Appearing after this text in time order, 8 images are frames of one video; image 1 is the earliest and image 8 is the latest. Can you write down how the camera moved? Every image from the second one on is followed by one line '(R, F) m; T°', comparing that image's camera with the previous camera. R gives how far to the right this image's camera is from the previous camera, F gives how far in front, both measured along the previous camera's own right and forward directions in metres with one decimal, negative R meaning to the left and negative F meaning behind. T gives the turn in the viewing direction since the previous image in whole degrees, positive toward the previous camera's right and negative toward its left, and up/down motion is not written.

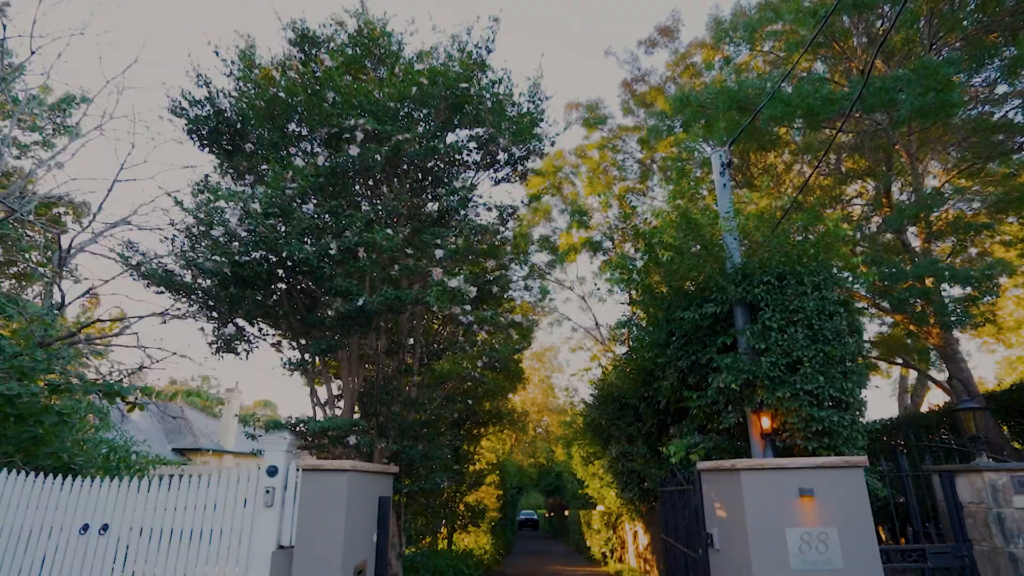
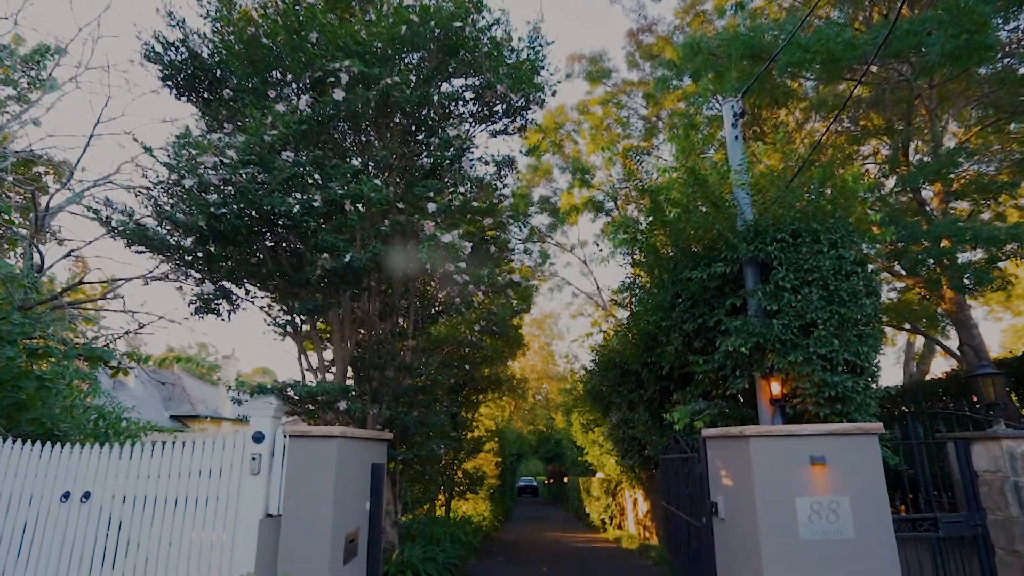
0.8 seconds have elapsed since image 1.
(0.0, +0.4) m; 0°
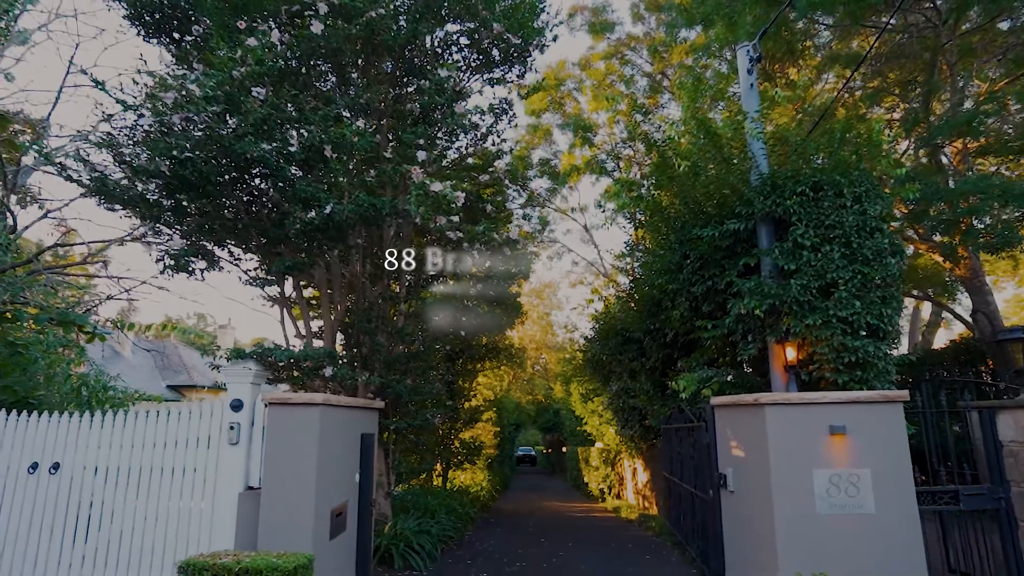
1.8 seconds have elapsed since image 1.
(0.0, +0.5) m; 0°
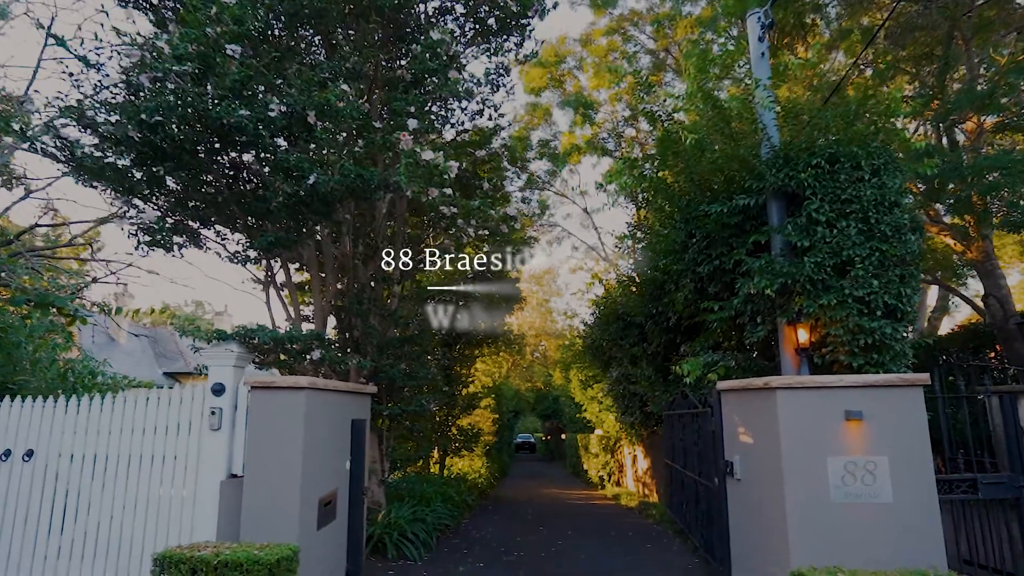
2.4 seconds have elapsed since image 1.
(0.0, +0.4) m; 0°
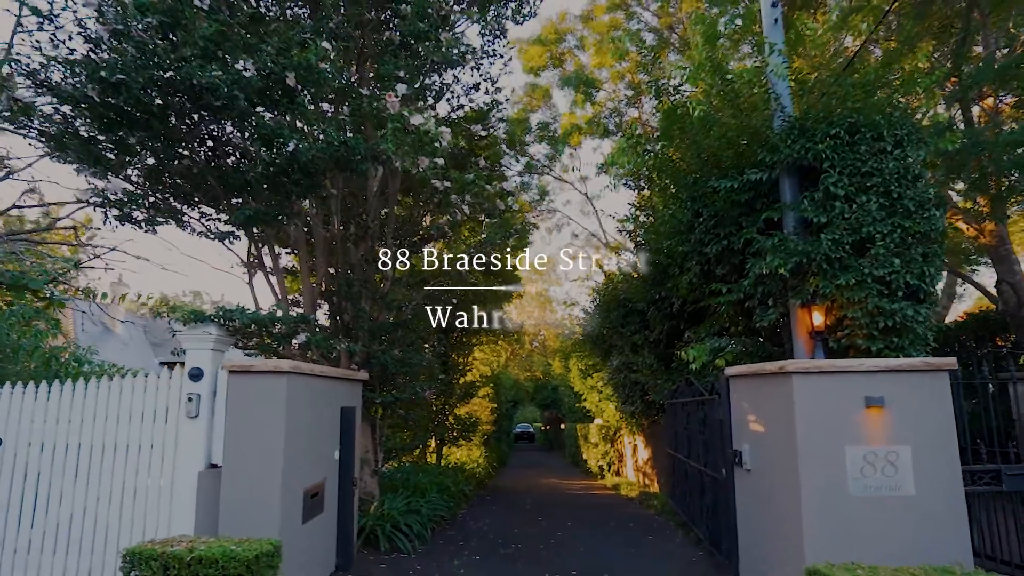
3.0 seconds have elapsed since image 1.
(0.0, +0.4) m; 0°
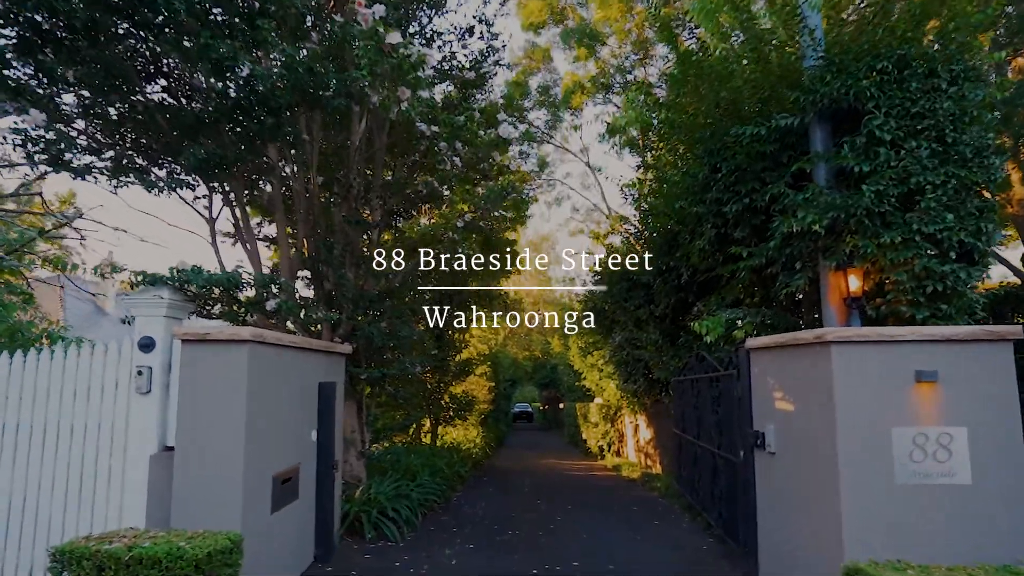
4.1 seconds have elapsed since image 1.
(0.0, +0.7) m; 0°
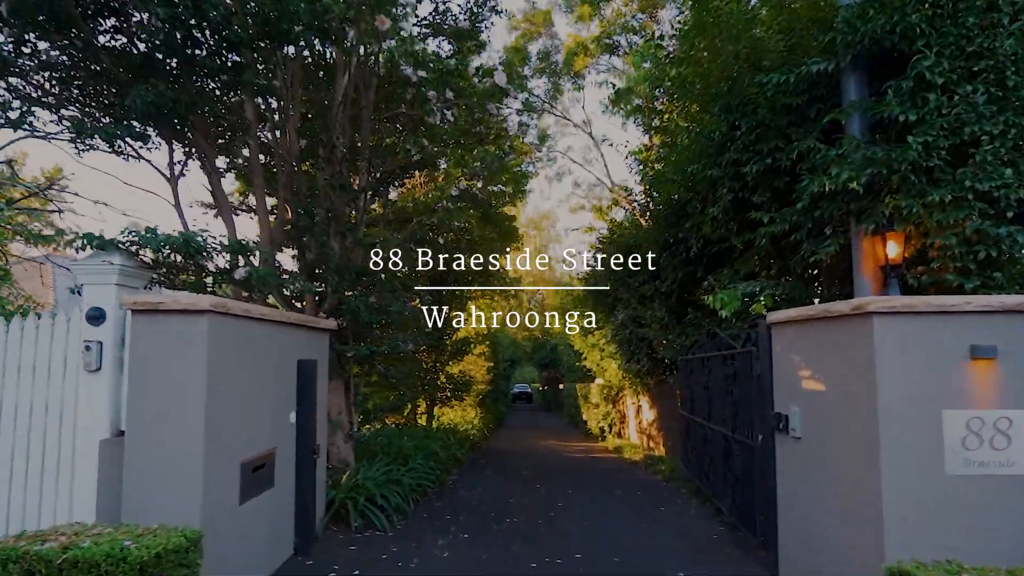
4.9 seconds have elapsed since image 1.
(0.0, +0.6) m; 0°
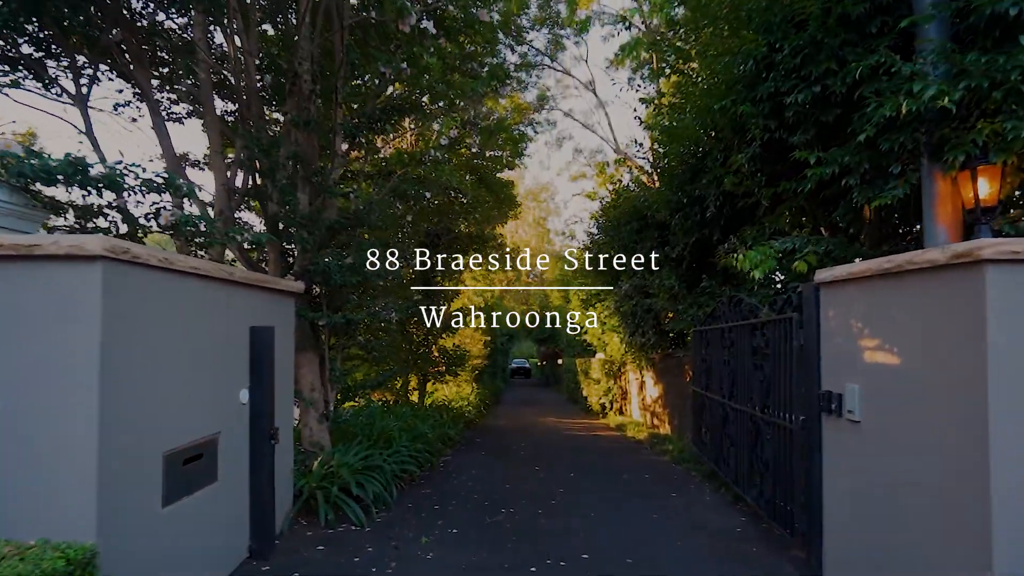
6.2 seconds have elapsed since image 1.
(0.0, +1.0) m; 0°
